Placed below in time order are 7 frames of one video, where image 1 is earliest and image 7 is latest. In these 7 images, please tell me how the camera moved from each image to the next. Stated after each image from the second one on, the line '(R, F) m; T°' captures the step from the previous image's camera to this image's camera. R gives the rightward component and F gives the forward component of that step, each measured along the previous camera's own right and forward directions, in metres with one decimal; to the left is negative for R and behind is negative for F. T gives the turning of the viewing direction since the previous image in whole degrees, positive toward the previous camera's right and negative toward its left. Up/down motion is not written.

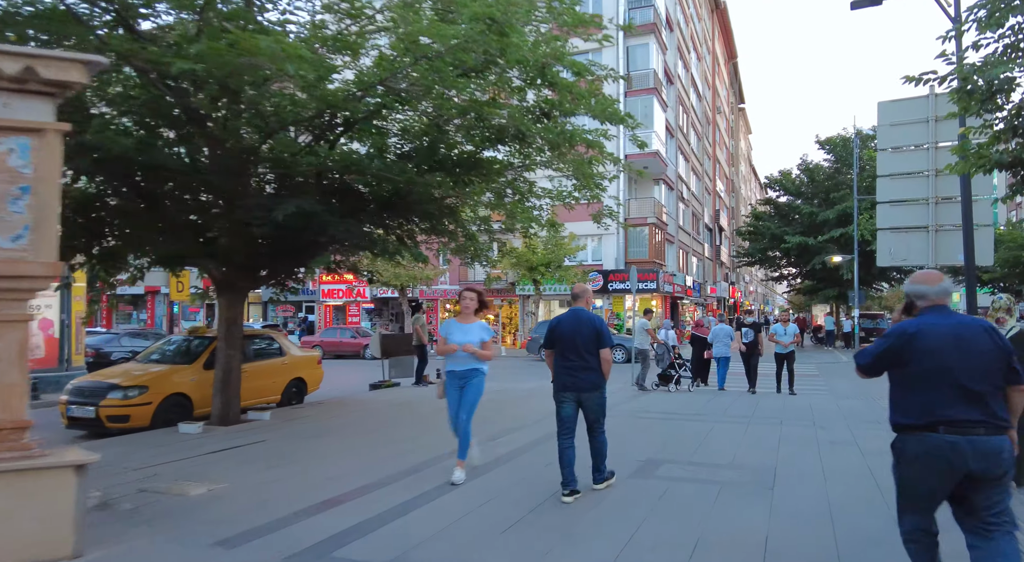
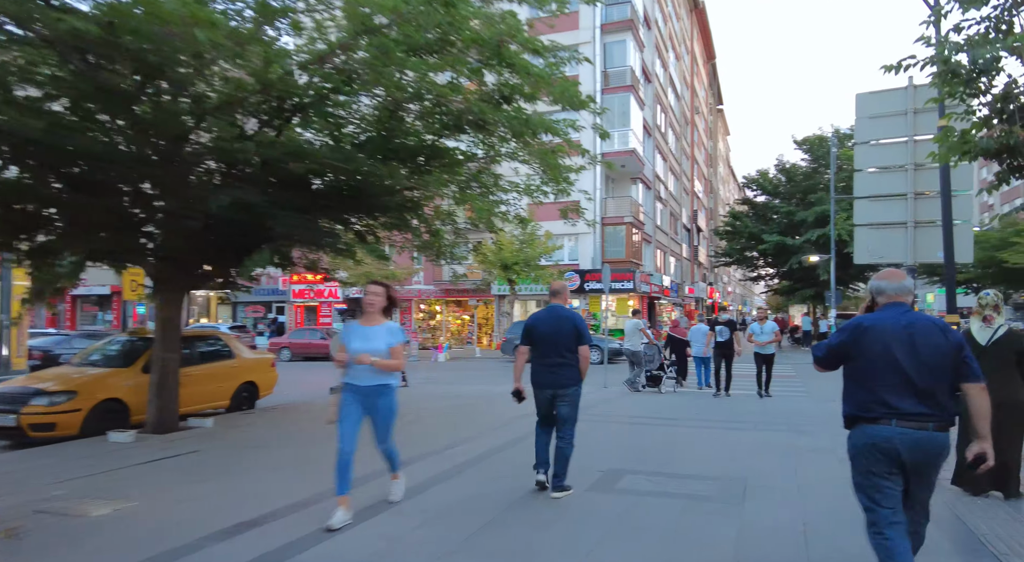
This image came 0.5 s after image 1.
(+0.3, +0.5) m; +2°
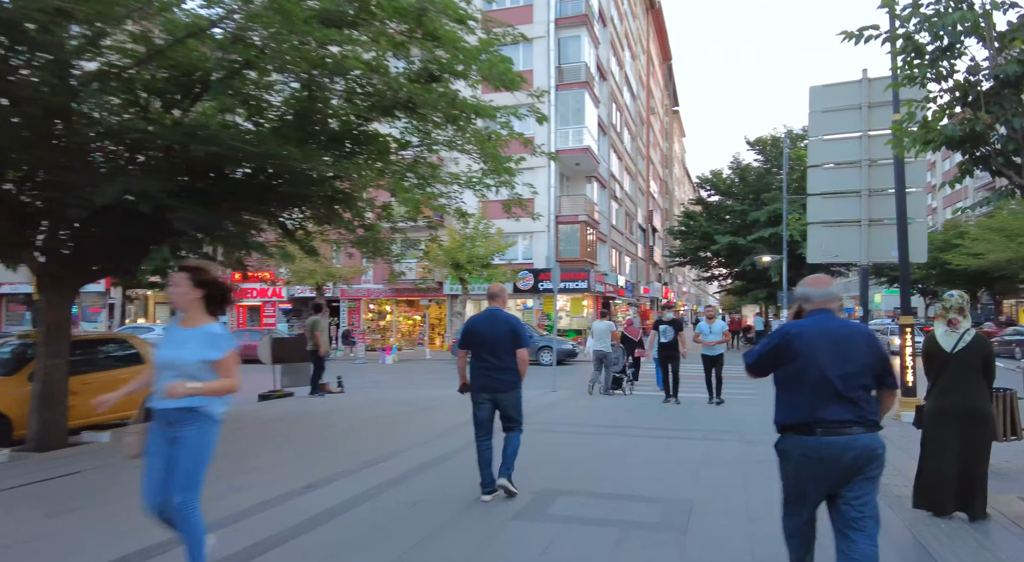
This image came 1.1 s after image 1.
(+0.3, +0.7) m; +4°
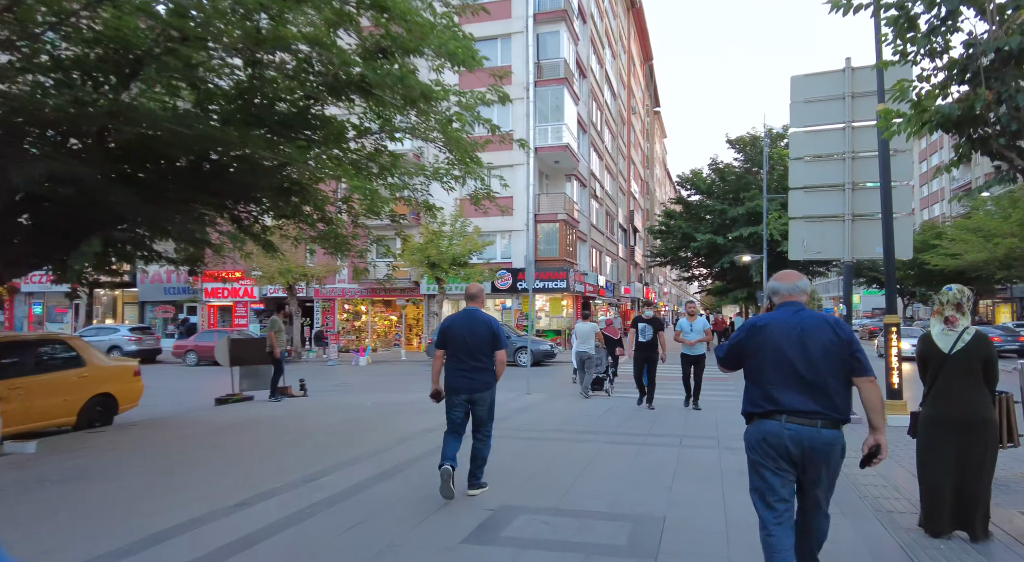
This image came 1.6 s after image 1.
(+0.2, +0.5) m; +2°
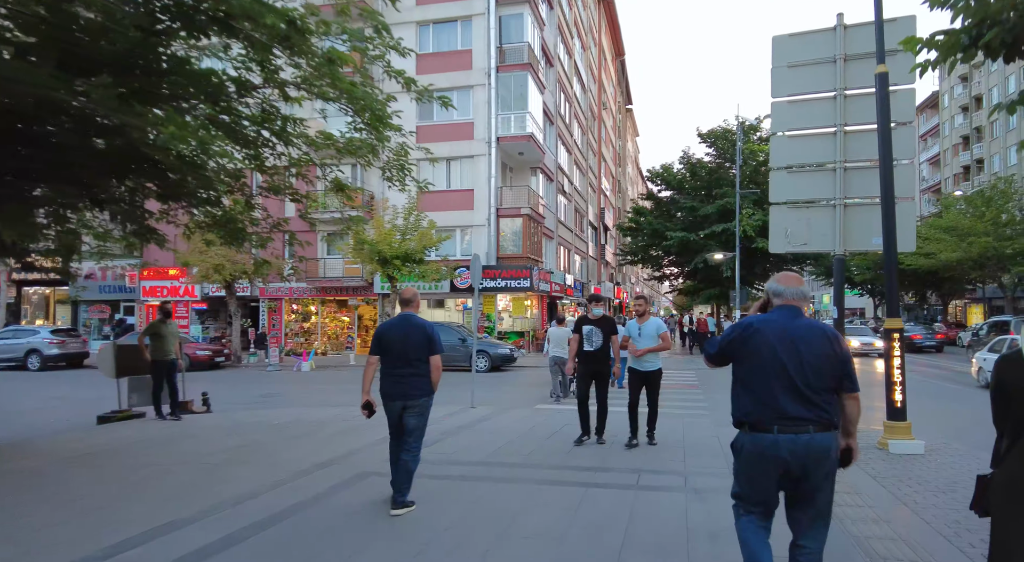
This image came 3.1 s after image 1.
(+0.6, +1.6) m; +2°
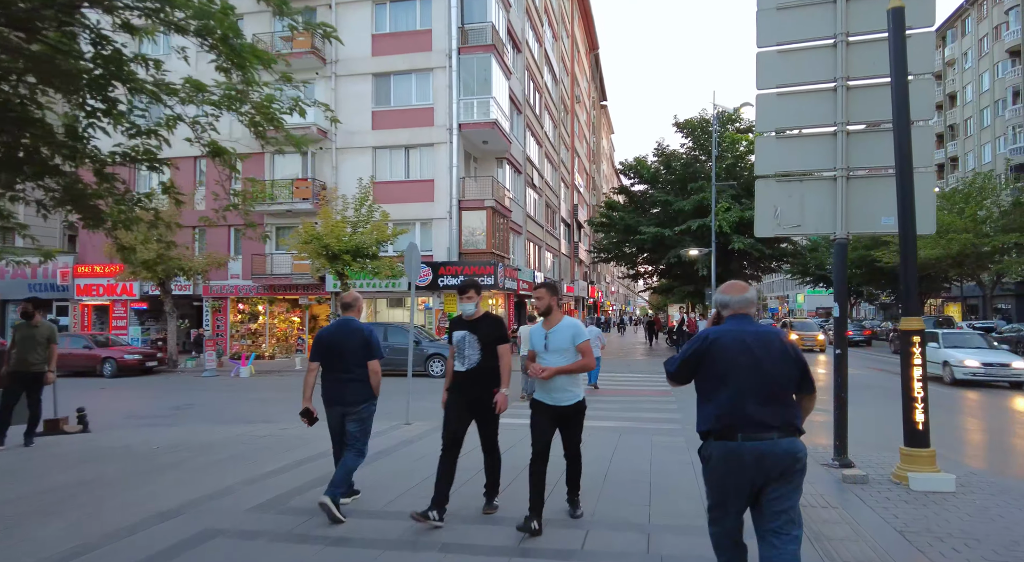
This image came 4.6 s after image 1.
(+0.5, +1.6) m; +2°
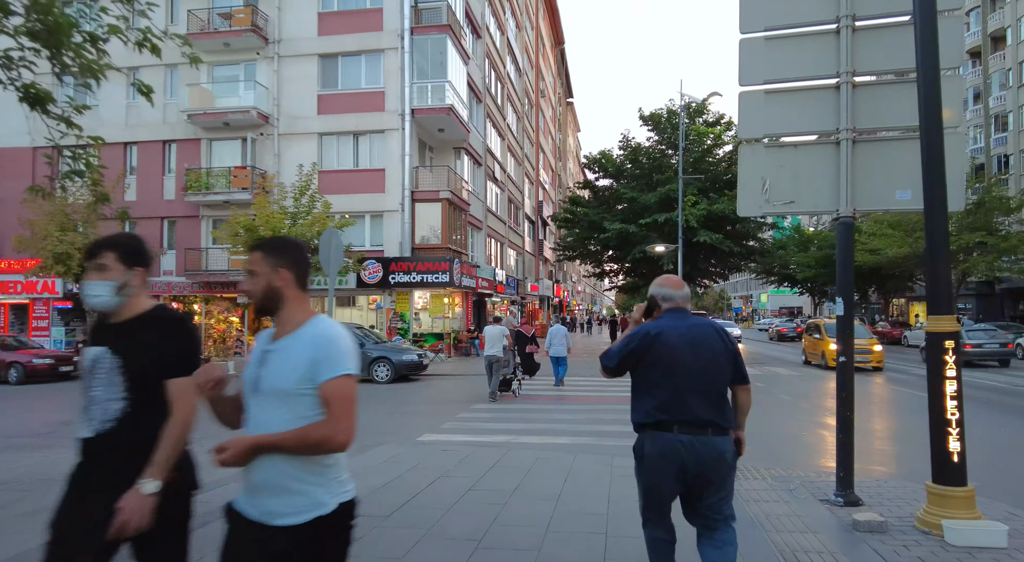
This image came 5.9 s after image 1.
(+0.4, +1.4) m; +3°
